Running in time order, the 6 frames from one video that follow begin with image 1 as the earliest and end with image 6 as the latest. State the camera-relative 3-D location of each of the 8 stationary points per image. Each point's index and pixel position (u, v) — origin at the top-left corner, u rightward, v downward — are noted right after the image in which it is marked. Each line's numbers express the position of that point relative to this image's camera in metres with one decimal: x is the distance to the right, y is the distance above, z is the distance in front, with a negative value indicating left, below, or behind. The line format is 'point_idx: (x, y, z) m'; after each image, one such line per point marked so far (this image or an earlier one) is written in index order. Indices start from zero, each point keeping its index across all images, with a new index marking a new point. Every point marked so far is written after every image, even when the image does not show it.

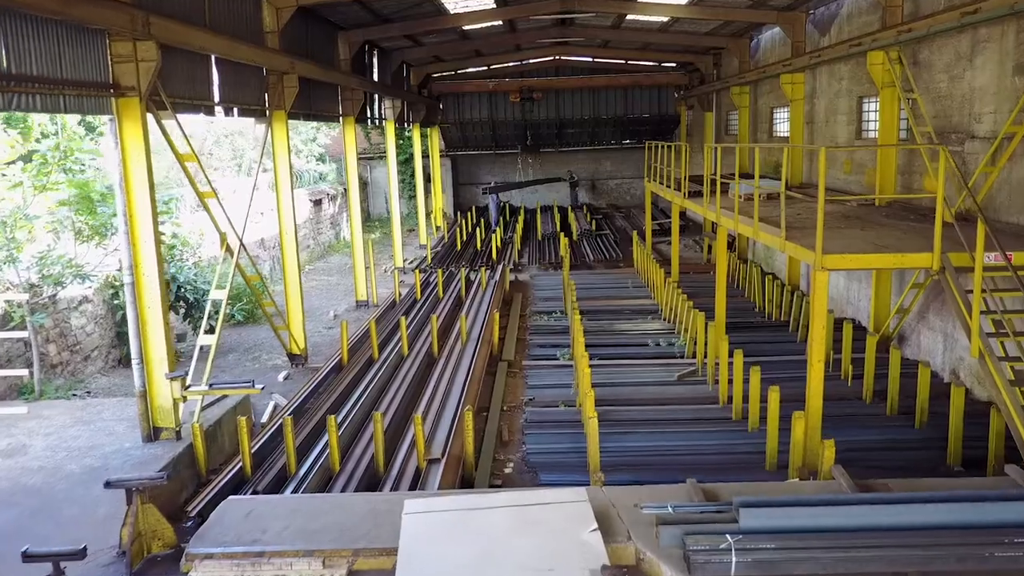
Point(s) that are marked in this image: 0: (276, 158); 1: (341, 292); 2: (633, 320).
0: (-3.1, +1.7, +11.0) m
1: (-3.5, -0.1, +16.9) m
2: (+2.0, -0.5, +13.6) m
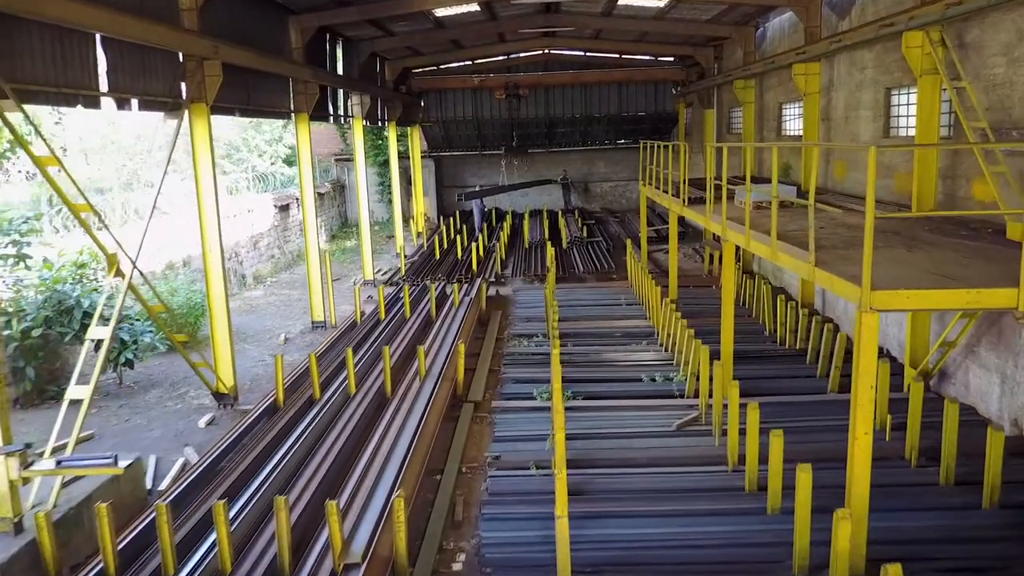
0: (-3.5, +1.4, +9.2) m
1: (-3.9, -0.4, +15.1) m
2: (+1.6, -0.8, +11.8) m
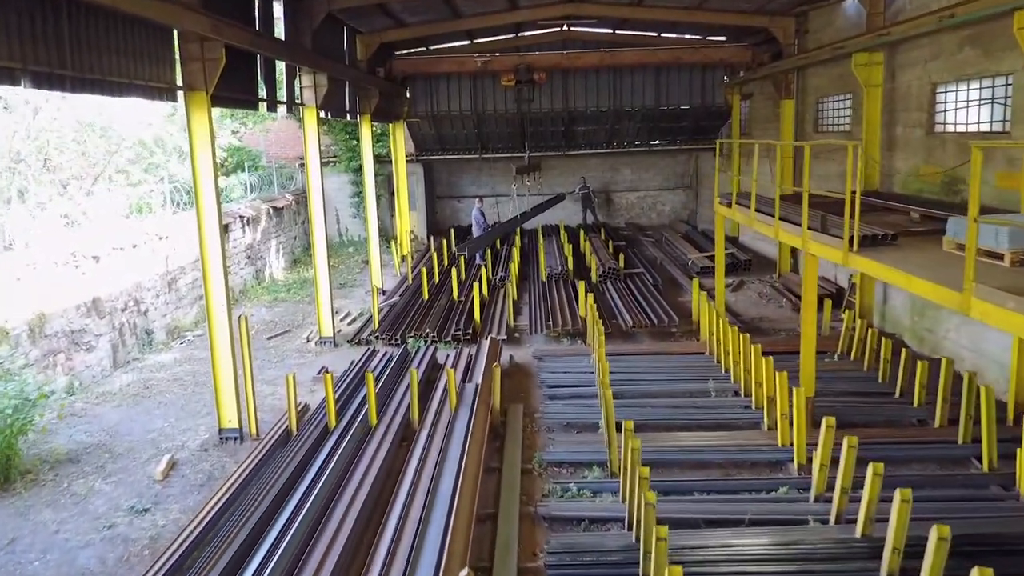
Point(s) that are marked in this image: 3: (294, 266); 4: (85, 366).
0: (-3.1, +0.6, +4.1) m
1: (-3.6, -1.3, +9.9) m
2: (+1.9, -1.7, +6.6) m
3: (-5.0, +0.5, +19.2) m
4: (-5.3, -1.0, +10.6) m
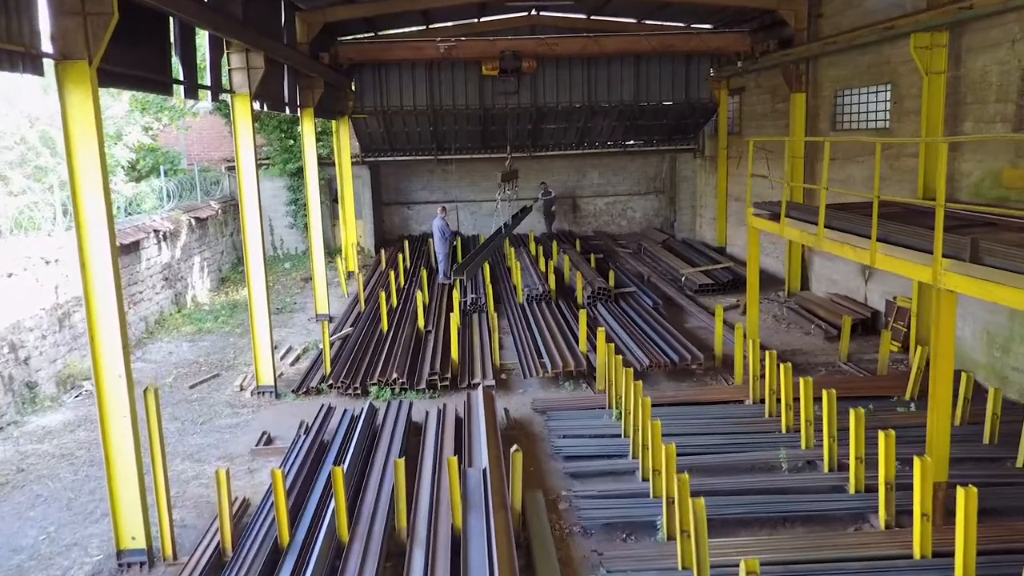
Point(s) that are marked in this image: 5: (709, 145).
0: (-2.6, +0.2, +1.5) m
1: (-3.5, -1.7, +7.2) m
2: (+2.2, -2.0, +4.4) m
3: (-5.6, 0.0, +16.4) m
4: (-5.3, -1.4, +7.8) m
5: (+4.4, +3.2, +18.8) m
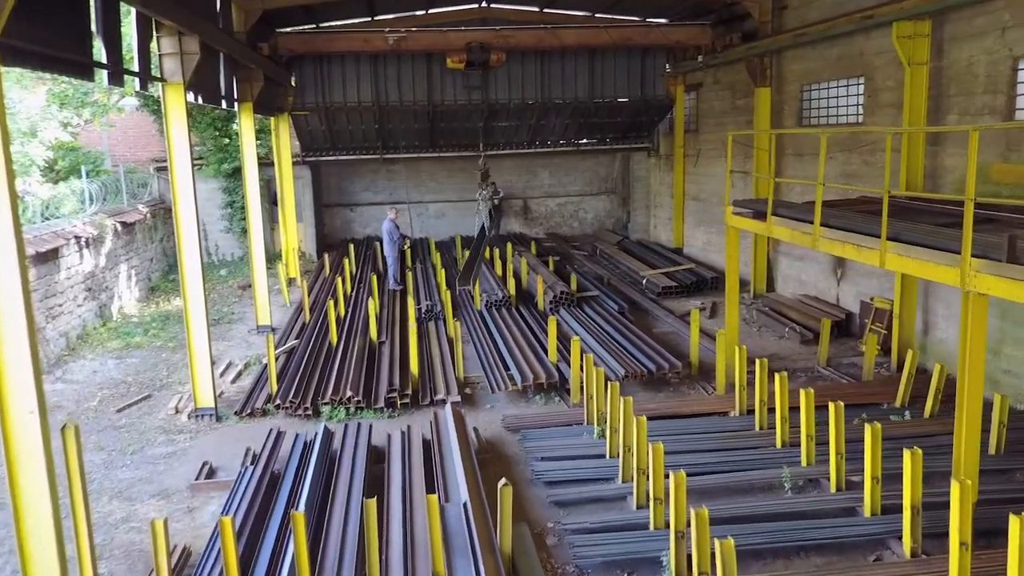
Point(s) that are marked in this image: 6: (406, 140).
0: (-2.3, +0.1, +0.5) m
1: (-3.6, -1.8, +6.2) m
2: (+2.3, -2.1, +3.8) m
3: (-6.5, -0.1, +15.2) m
4: (-5.5, -1.6, +6.6) m
5: (+3.3, +3.1, +18.3) m
6: (-2.3, +3.2, +18.0) m
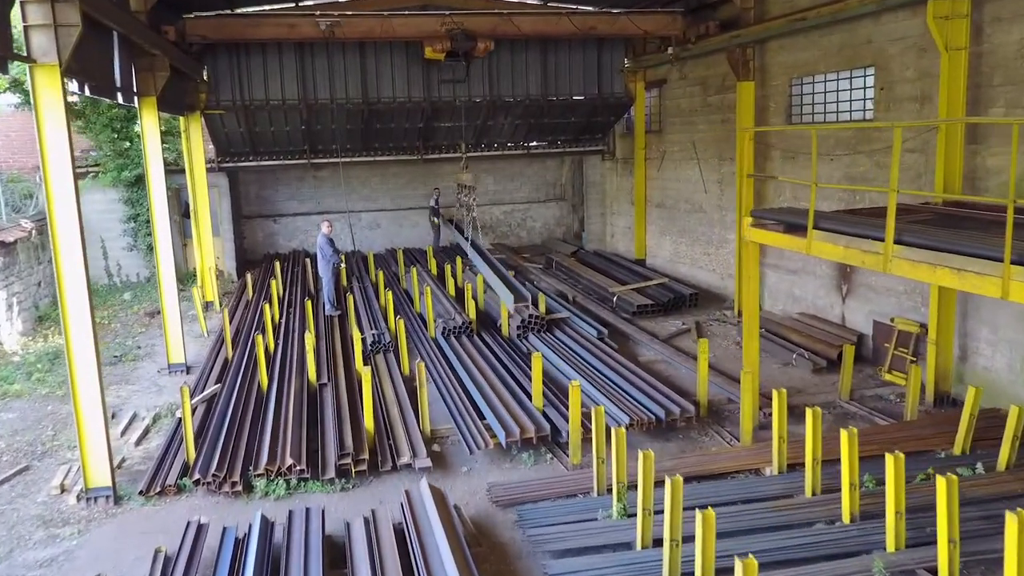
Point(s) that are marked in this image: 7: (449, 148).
0: (-1.7, -0.2, -1.4) m
1: (-3.5, -2.2, +4.1) m
2: (+2.6, -2.3, +2.3) m
3: (-7.2, -0.6, +12.8) m
4: (-5.4, -1.9, +4.3) m
5: (+2.2, +2.9, +16.9) m
6: (-3.3, +2.8, +16.0) m
7: (-1.2, +2.8, +16.8) m
